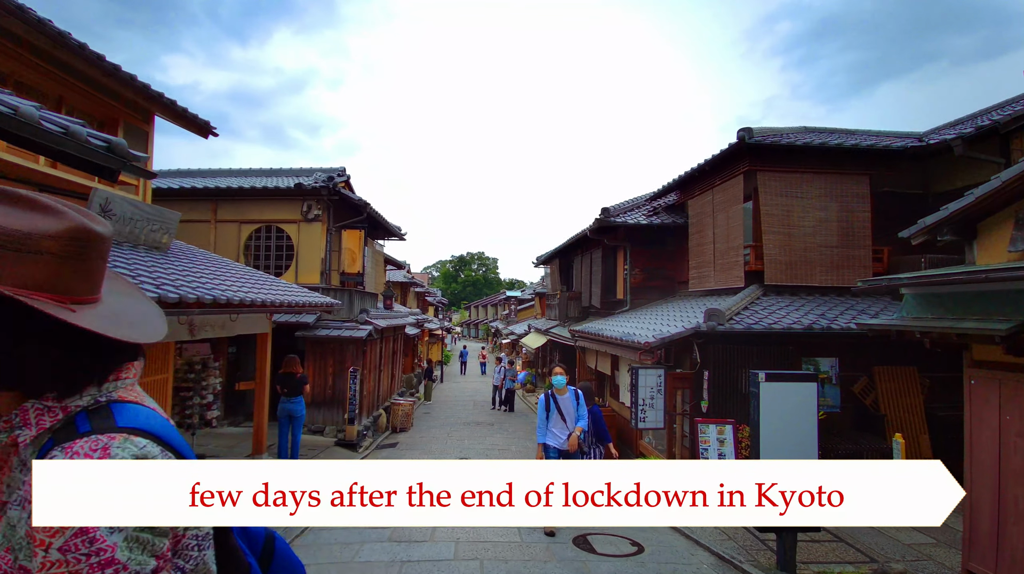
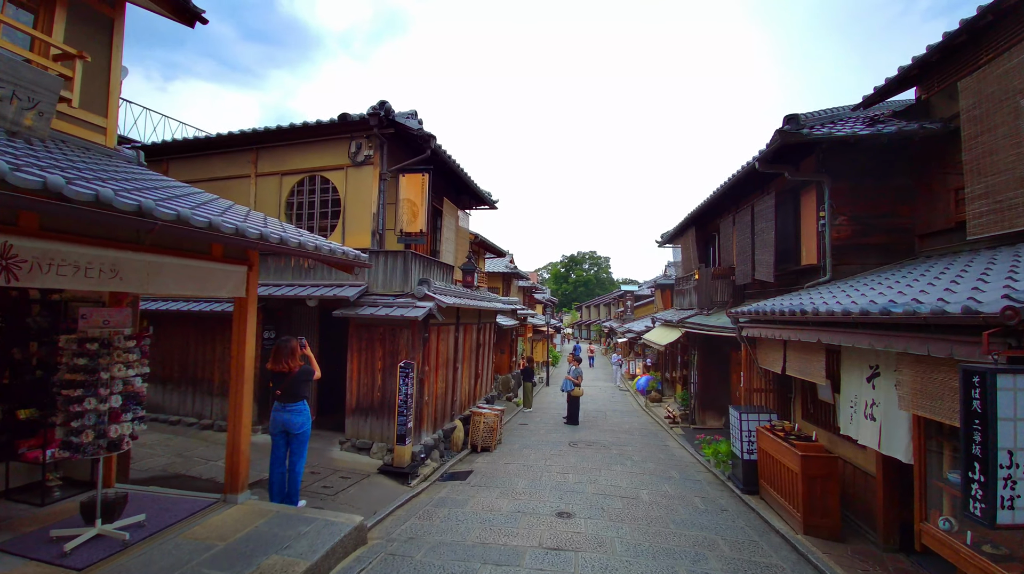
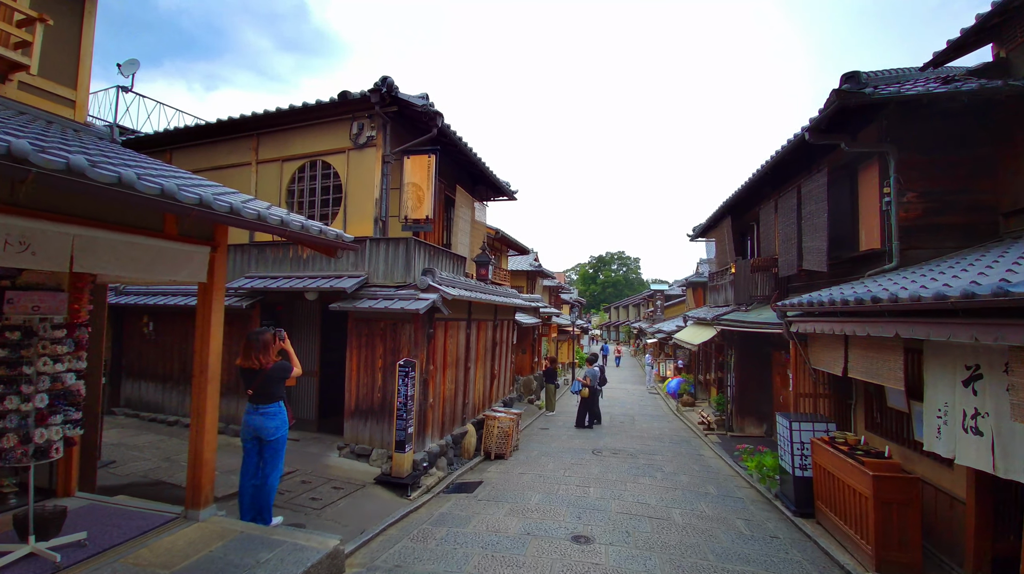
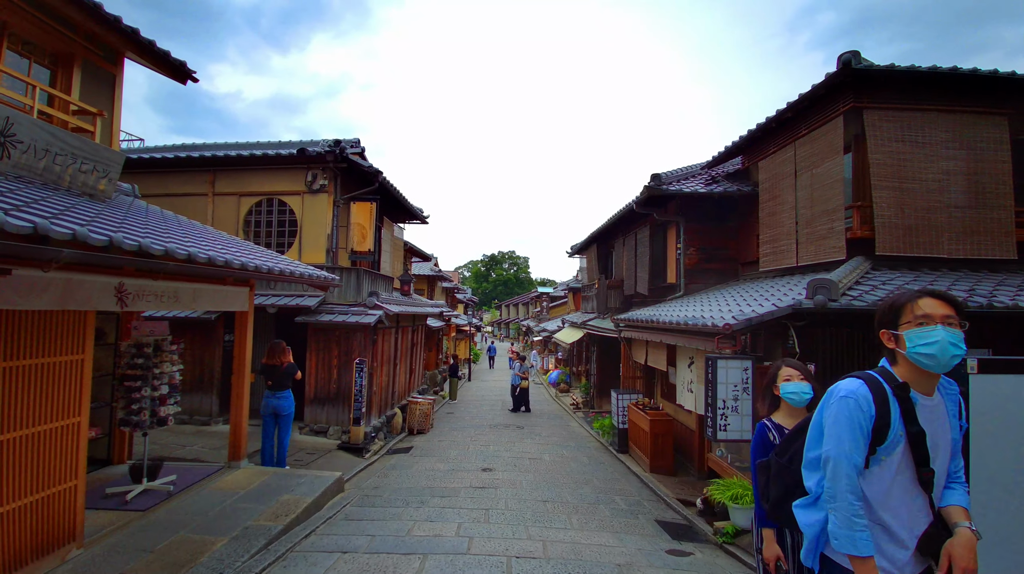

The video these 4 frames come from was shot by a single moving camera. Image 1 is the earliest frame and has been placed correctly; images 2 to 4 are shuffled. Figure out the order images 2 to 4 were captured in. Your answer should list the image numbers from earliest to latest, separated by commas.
4, 2, 3
